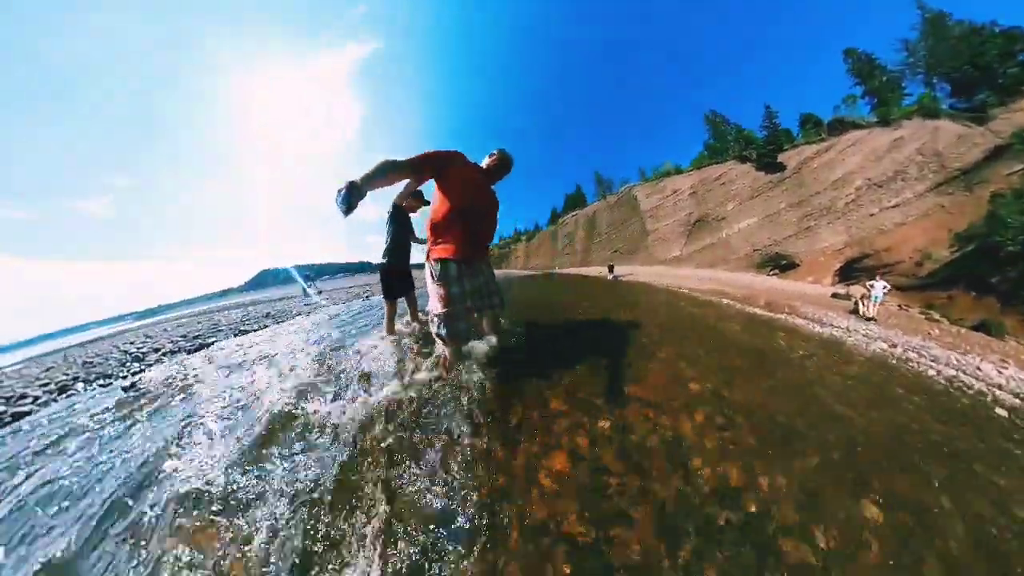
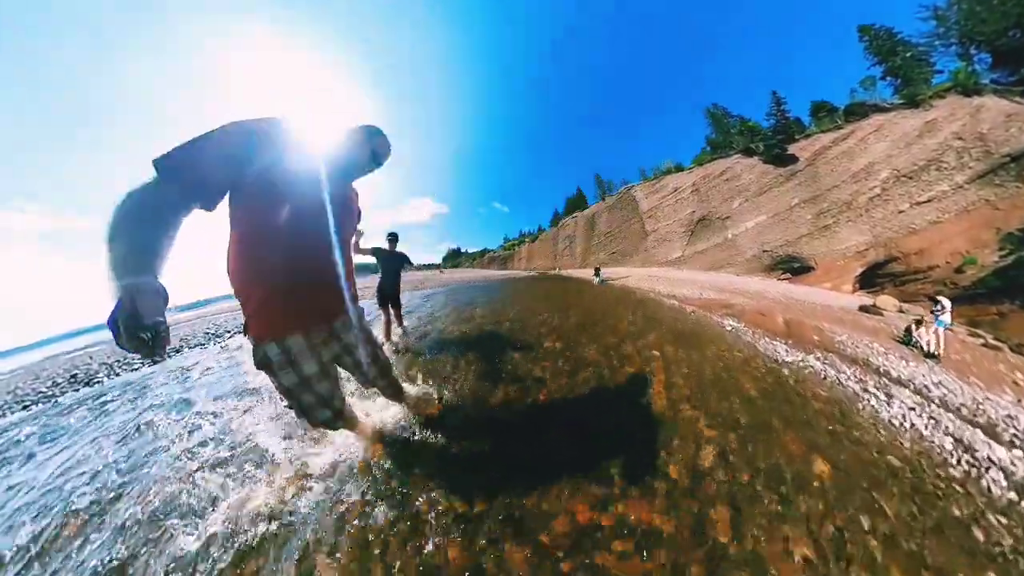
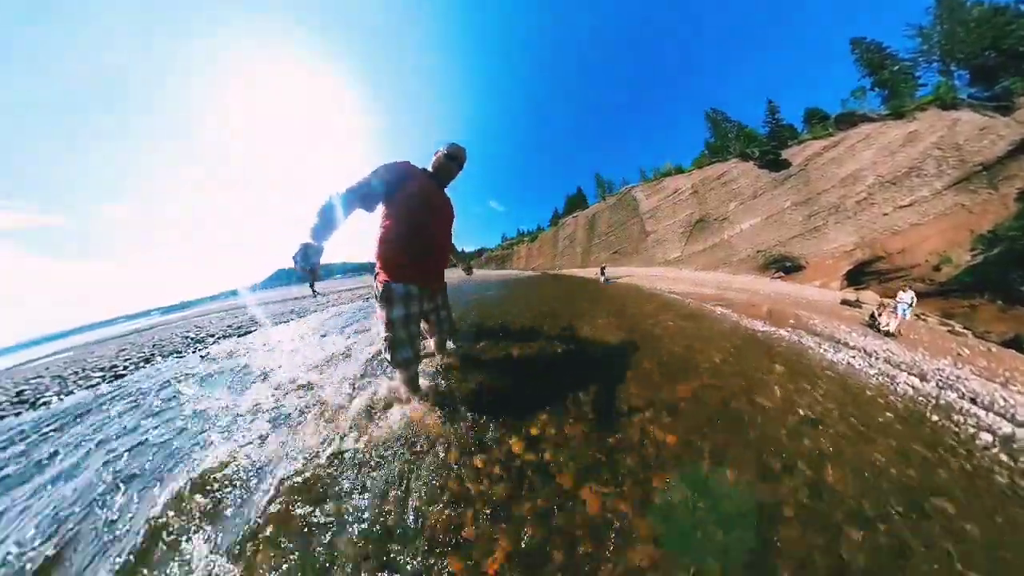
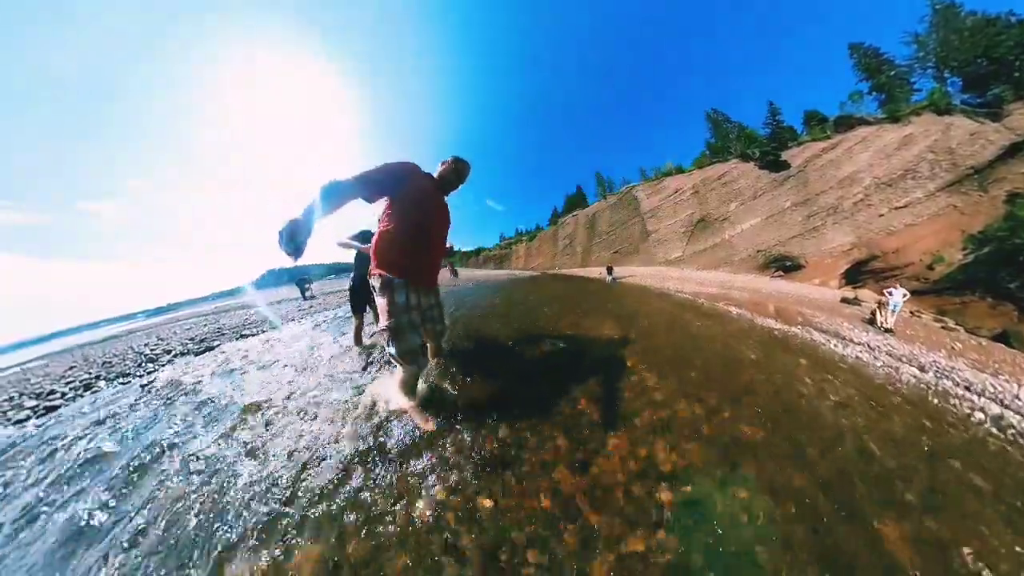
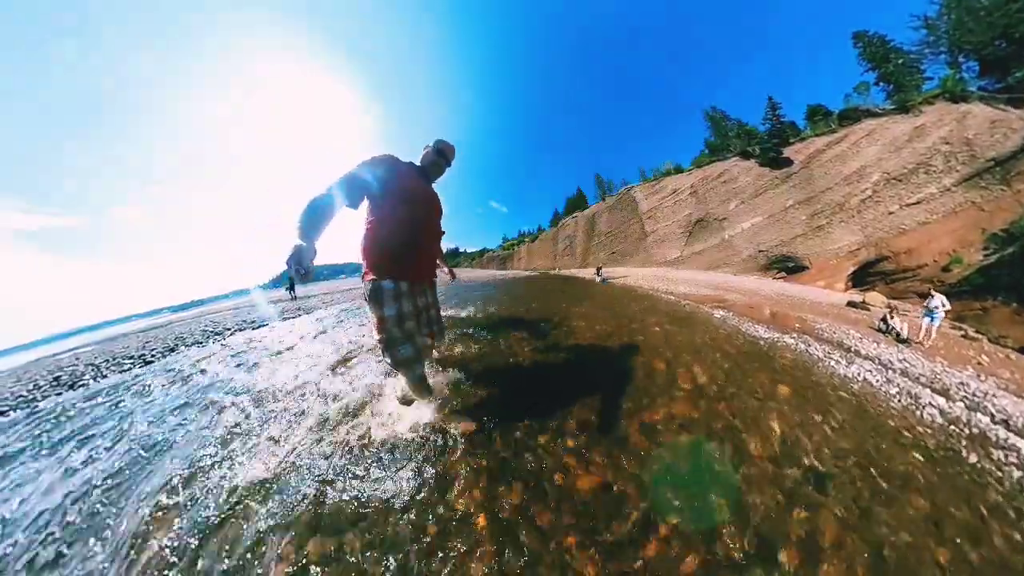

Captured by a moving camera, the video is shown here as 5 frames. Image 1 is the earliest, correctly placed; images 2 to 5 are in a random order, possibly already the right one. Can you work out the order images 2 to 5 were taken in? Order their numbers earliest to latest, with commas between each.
4, 3, 5, 2
